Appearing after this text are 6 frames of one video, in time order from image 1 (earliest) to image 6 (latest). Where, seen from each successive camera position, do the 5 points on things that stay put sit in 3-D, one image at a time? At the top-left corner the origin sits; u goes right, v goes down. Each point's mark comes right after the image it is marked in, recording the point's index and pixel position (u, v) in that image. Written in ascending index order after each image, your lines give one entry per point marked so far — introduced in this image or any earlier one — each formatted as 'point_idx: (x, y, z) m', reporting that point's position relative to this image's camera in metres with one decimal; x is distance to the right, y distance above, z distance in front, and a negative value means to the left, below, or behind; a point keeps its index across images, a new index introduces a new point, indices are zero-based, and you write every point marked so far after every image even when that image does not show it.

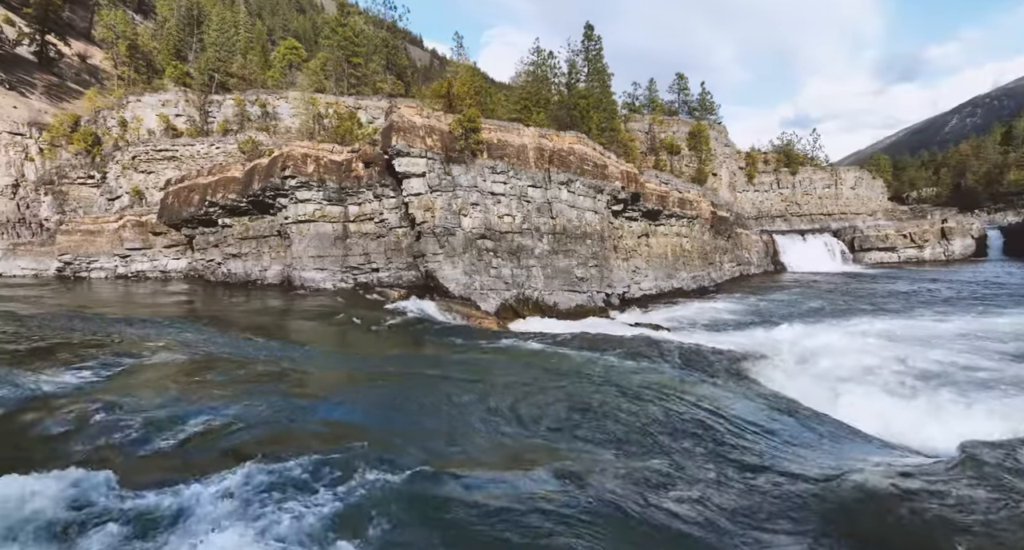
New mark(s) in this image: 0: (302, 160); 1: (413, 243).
0: (-7.5, +4.1, +19.4) m
1: (-3.6, +1.1, +19.6) m
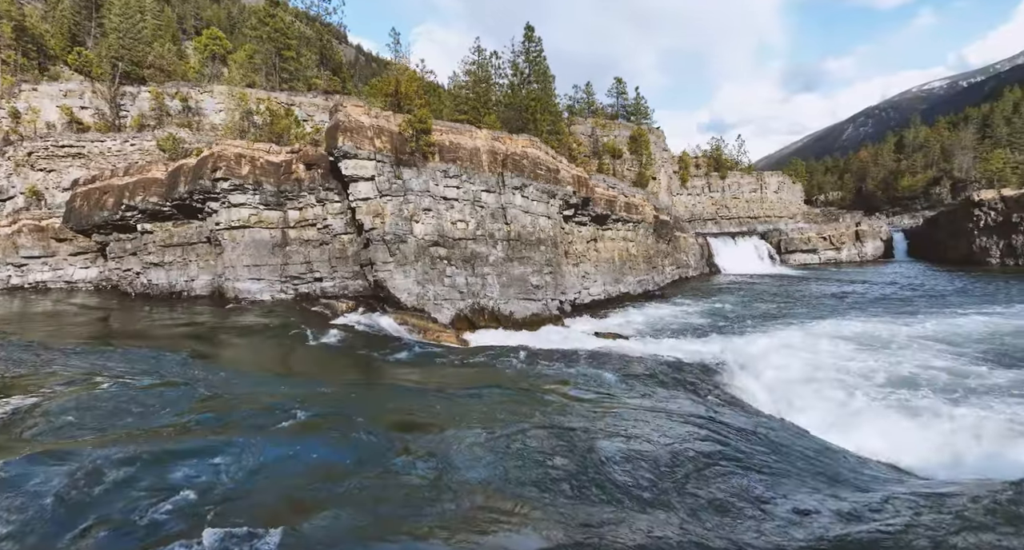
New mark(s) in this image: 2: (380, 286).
0: (-9.0, +3.8, +17.7) m
1: (-5.2, +0.8, +18.4) m
2: (-4.4, -0.4, +17.9) m
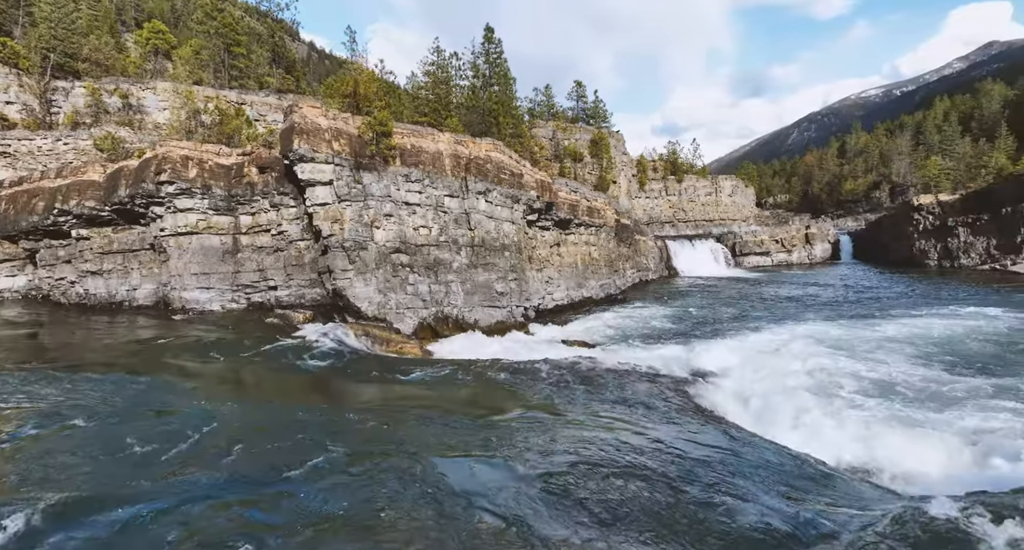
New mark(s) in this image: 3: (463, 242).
0: (-10.2, +3.5, +16.6) m
1: (-6.3, +0.5, +17.6) m
2: (-5.5, -0.6, +17.2) m
3: (-1.8, +1.2, +19.6) m
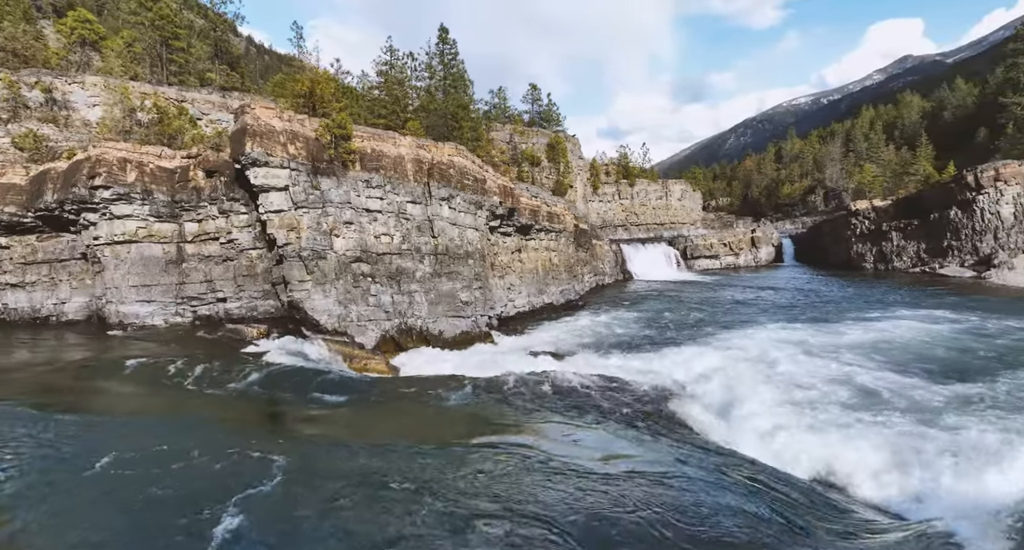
0: (-11.1, +3.1, +15.2) m
1: (-7.4, +0.2, +16.6) m
2: (-6.5, -1.0, +16.2) m
3: (-3.0, +0.9, +18.9) m
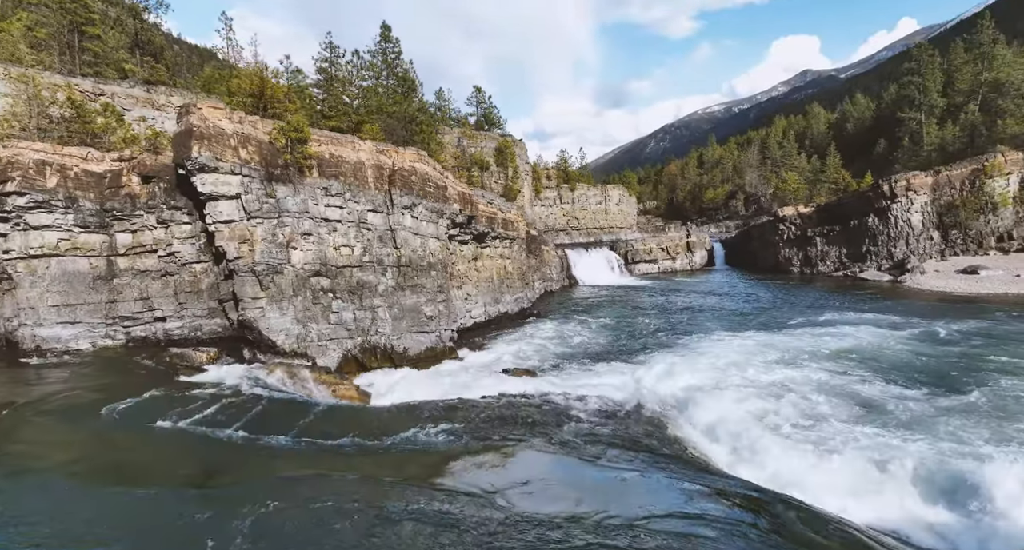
0: (-11.7, +2.6, +13.3) m
1: (-8.1, -0.3, +15.0) m
2: (-7.2, -1.4, +14.7) m
3: (-4.1, +0.4, +17.9) m
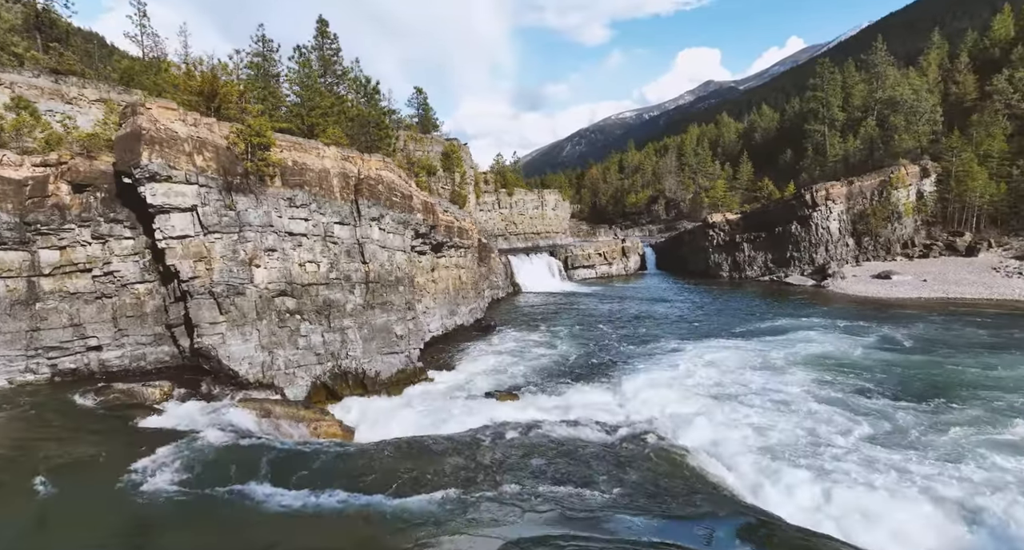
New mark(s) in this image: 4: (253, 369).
0: (-11.7, +2.1, +11.0) m
1: (-8.4, -0.8, +13.2) m
2: (-7.4, -1.9, +13.0) m
3: (-4.7, -0.1, +16.6) m
4: (-6.3, -2.3, +13.3) m
